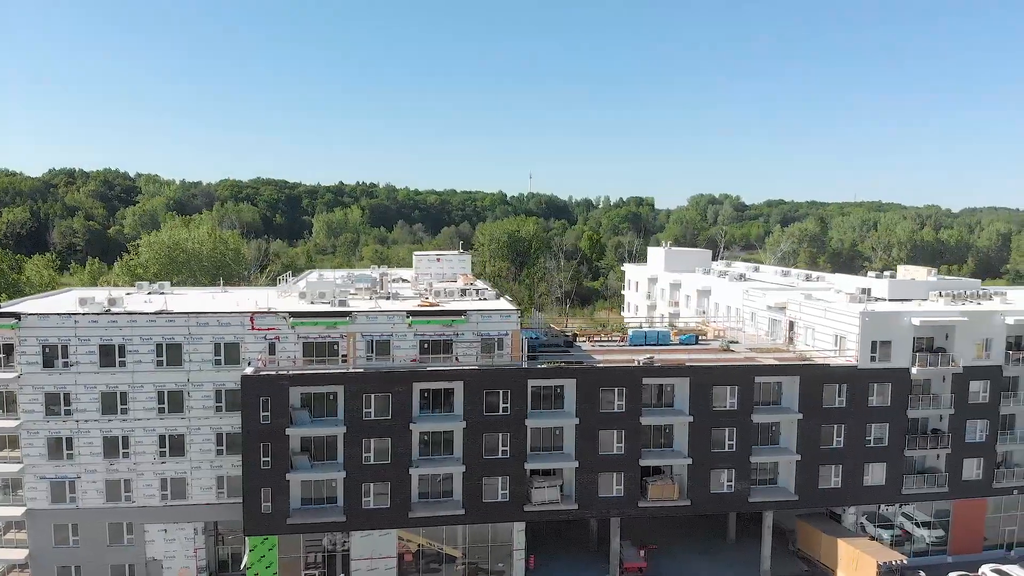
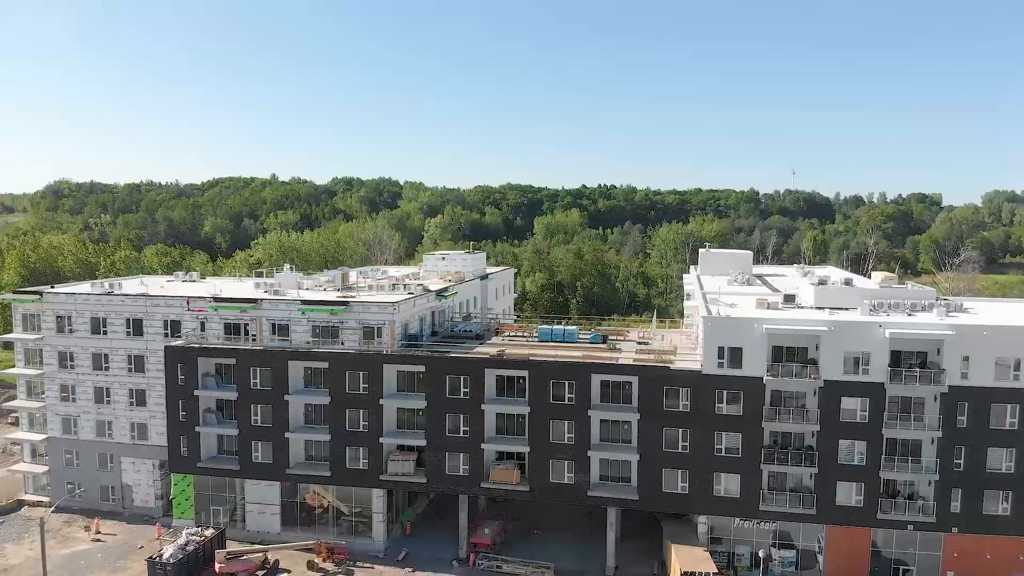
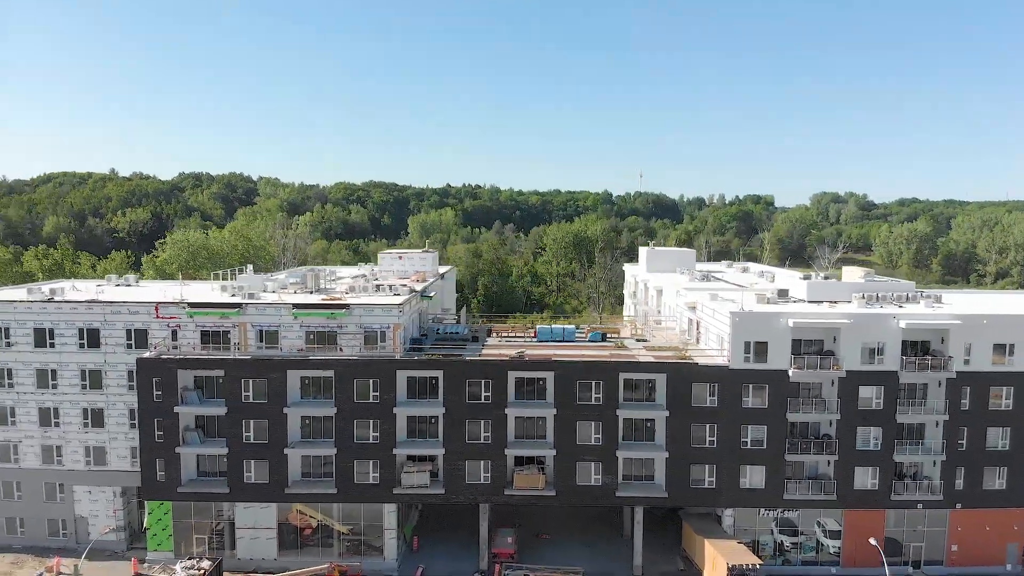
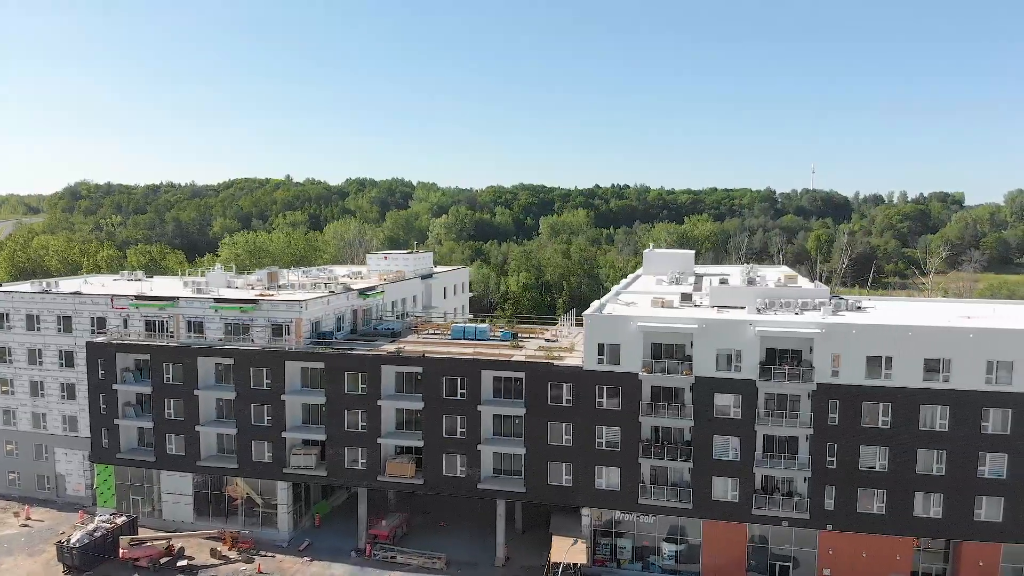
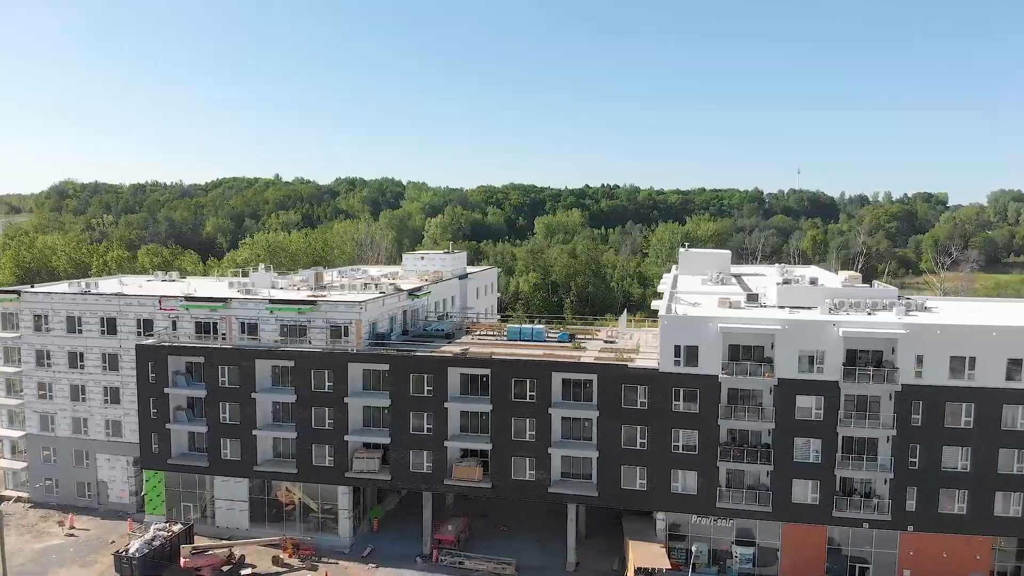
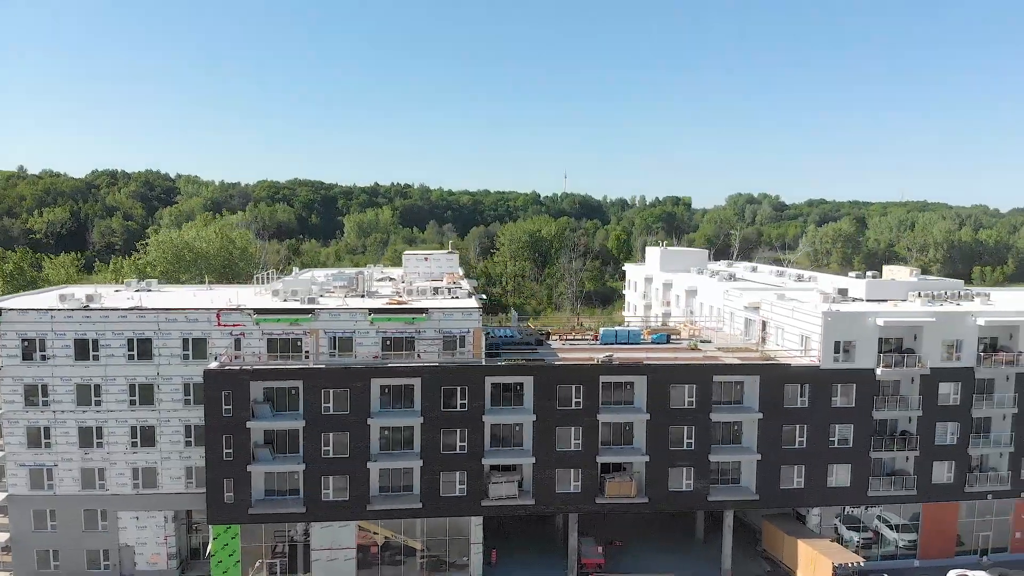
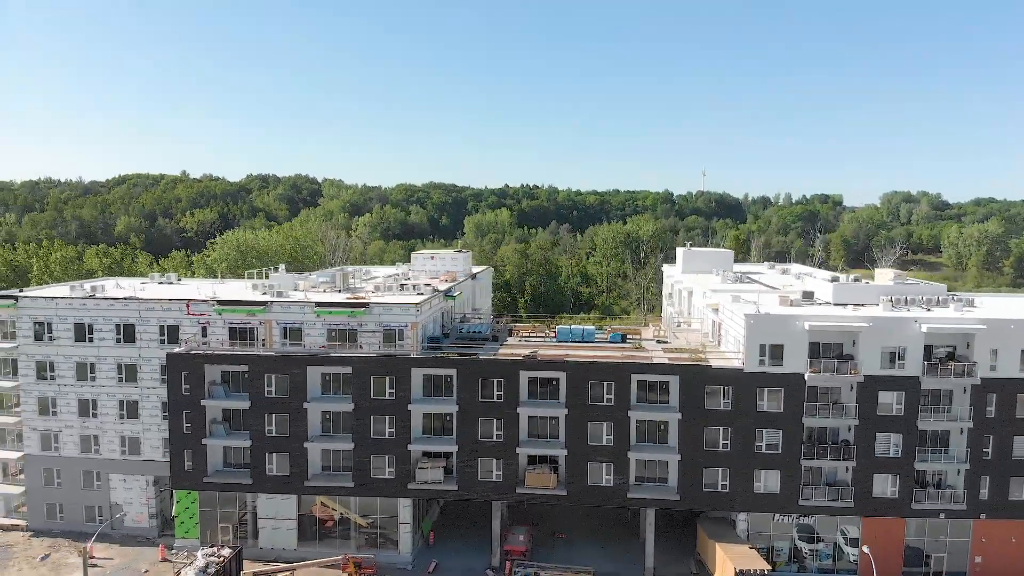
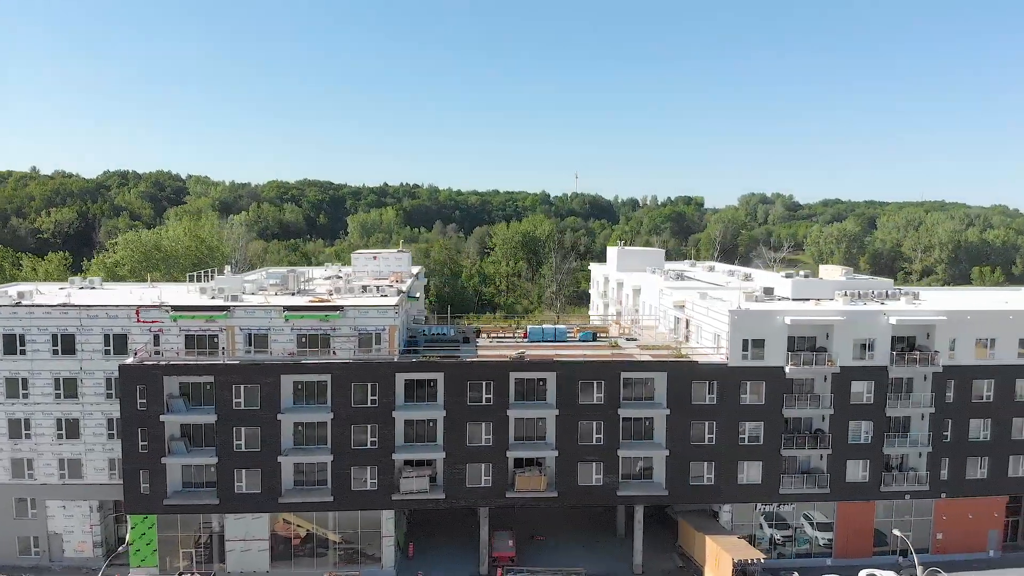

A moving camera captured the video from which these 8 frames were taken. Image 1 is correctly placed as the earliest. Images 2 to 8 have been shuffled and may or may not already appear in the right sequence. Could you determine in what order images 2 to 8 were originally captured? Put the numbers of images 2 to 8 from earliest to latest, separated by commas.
6, 8, 3, 7, 2, 5, 4
